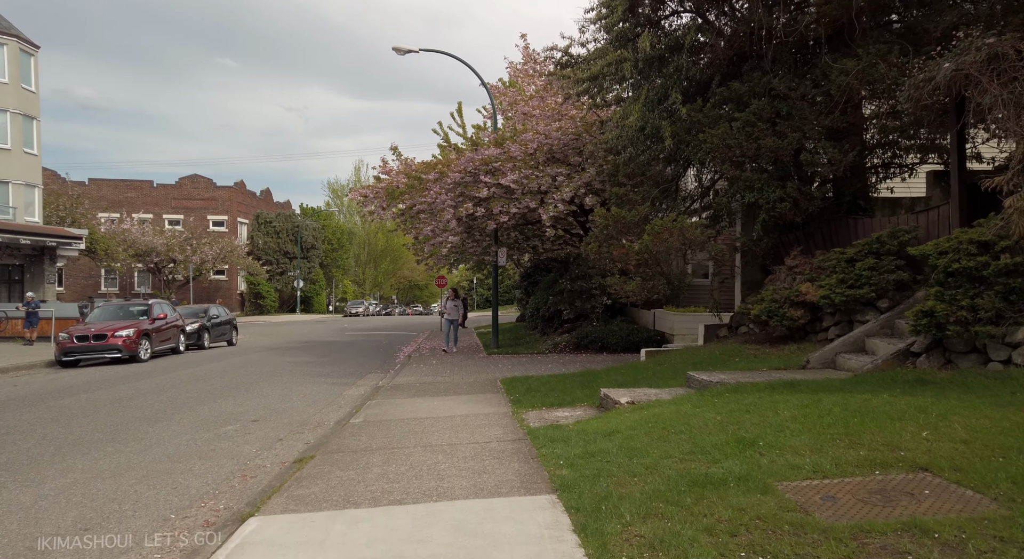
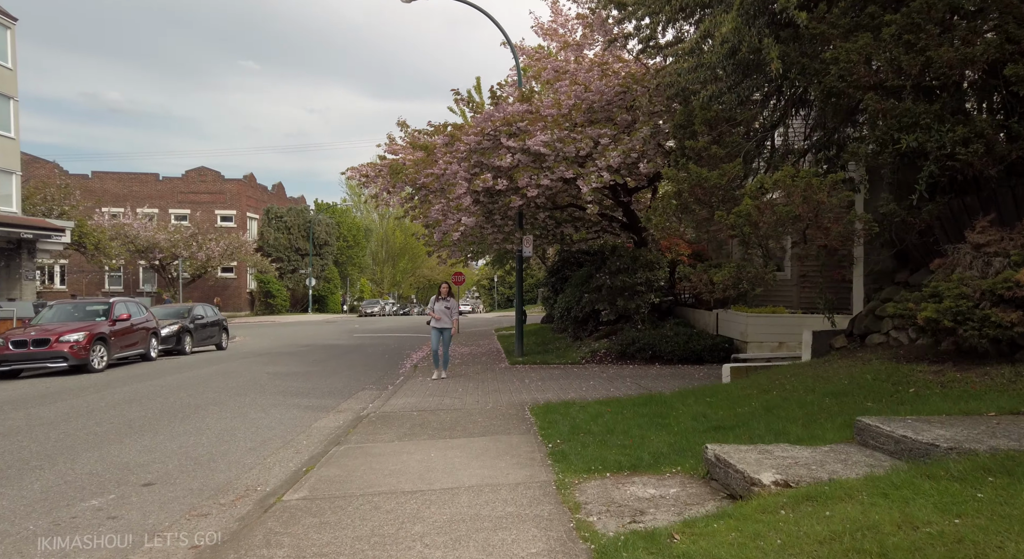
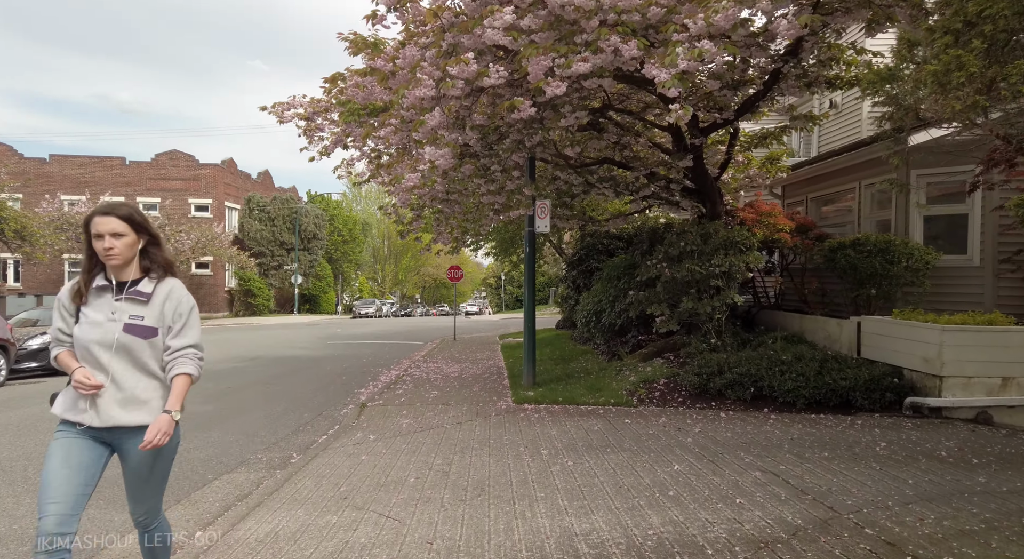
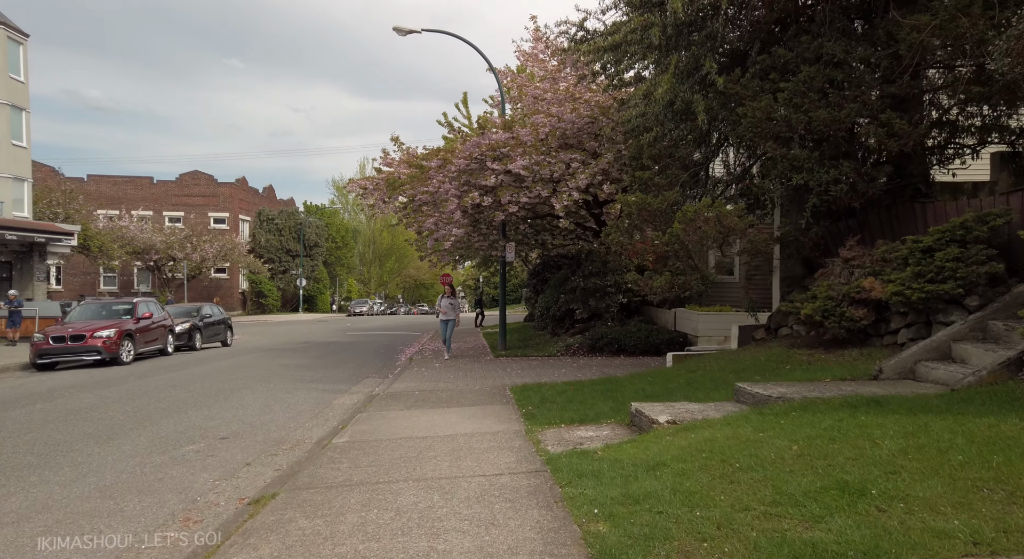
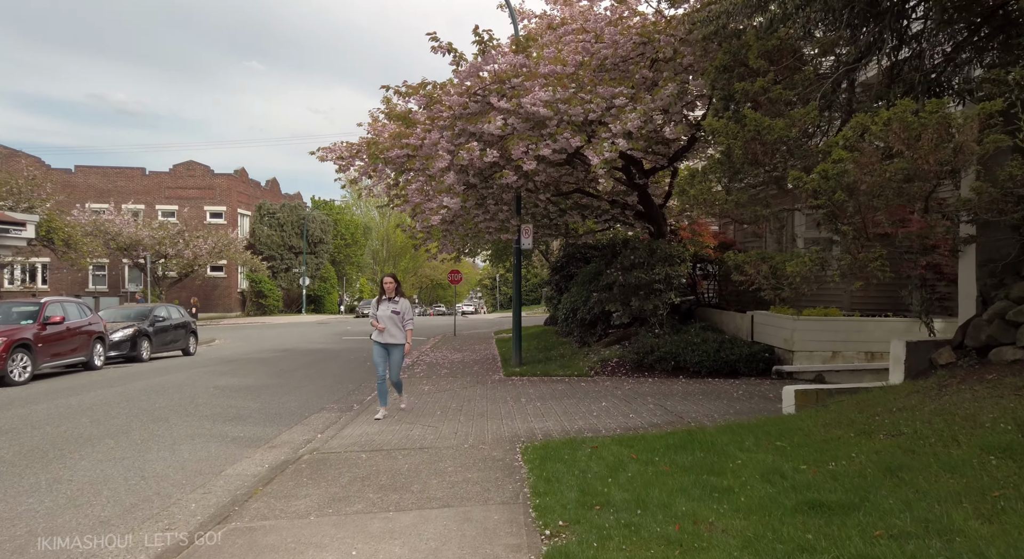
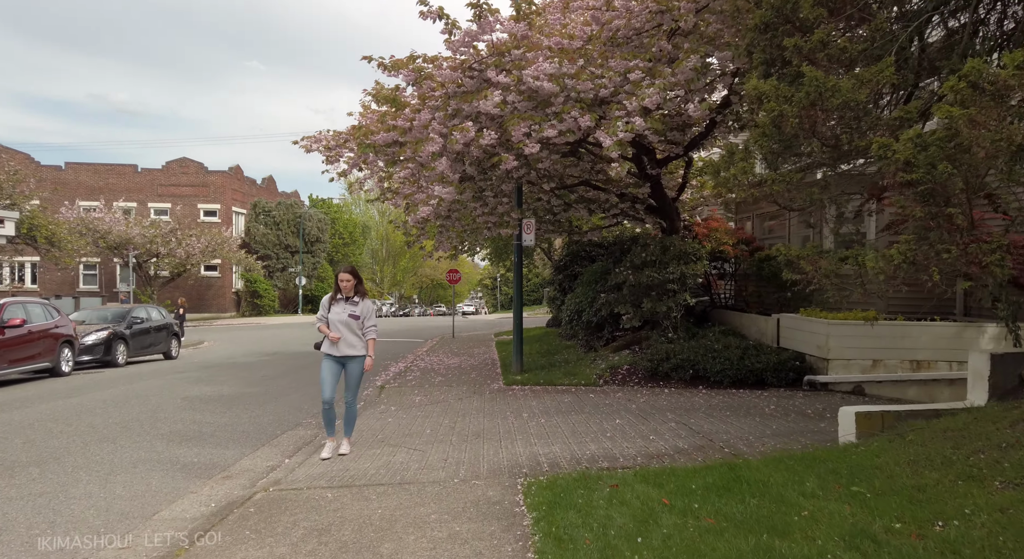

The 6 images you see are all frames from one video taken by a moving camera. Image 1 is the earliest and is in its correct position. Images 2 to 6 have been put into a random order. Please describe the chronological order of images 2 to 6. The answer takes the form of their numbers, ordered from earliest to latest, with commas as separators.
4, 2, 5, 6, 3
